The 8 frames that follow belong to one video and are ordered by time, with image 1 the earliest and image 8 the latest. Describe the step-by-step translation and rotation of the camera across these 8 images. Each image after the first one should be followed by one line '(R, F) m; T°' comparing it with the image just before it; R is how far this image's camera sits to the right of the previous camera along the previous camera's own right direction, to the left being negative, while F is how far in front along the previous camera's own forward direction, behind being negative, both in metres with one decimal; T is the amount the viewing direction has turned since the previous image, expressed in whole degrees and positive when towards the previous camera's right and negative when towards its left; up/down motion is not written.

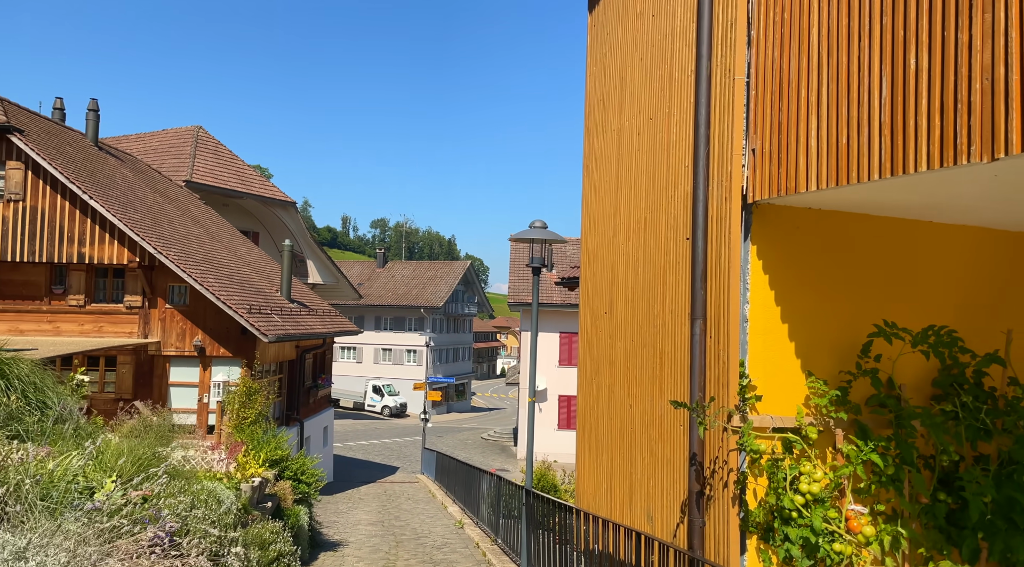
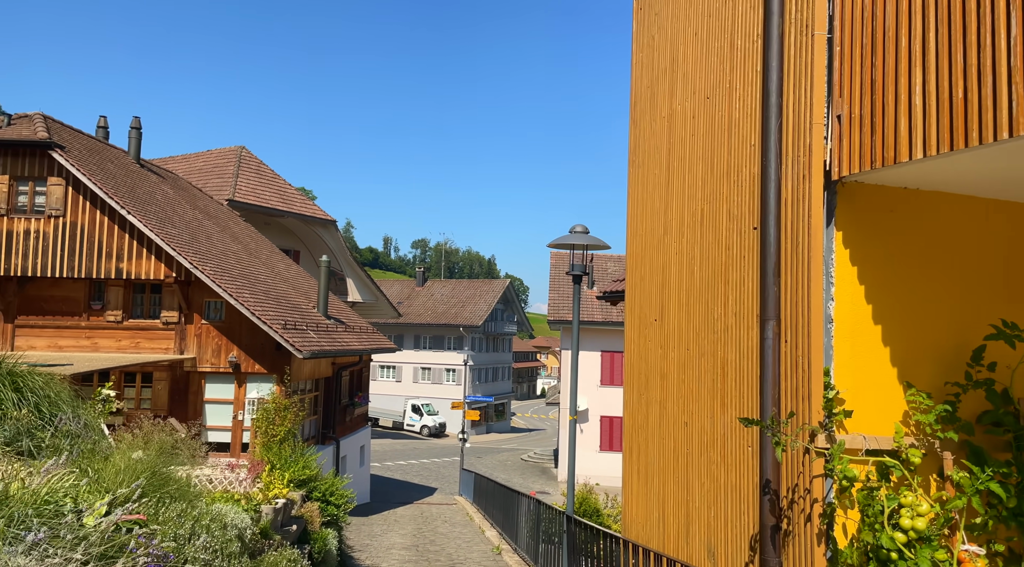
(0.0, +0.5) m; -3°
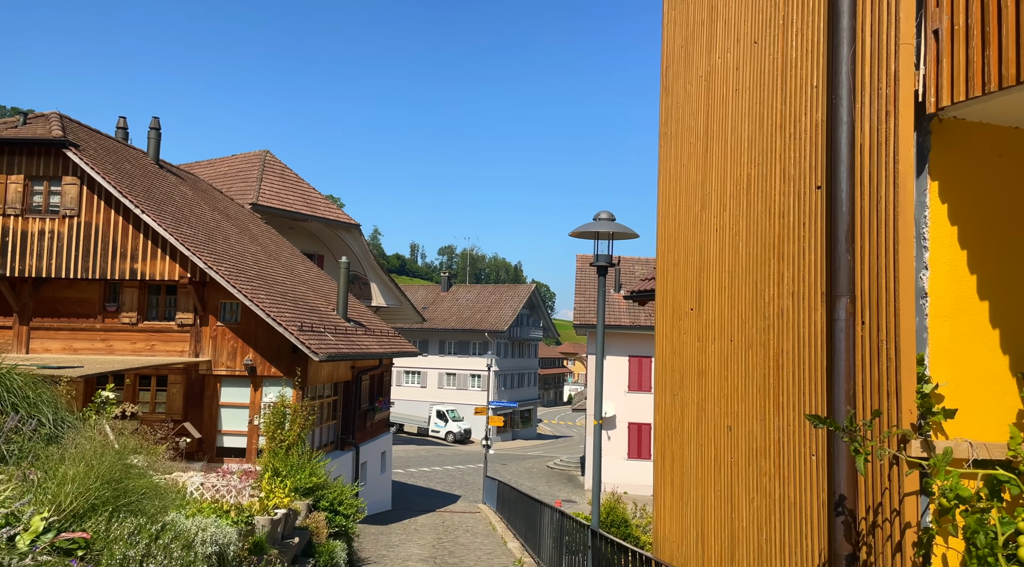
(+0.1, +0.6) m; -2°
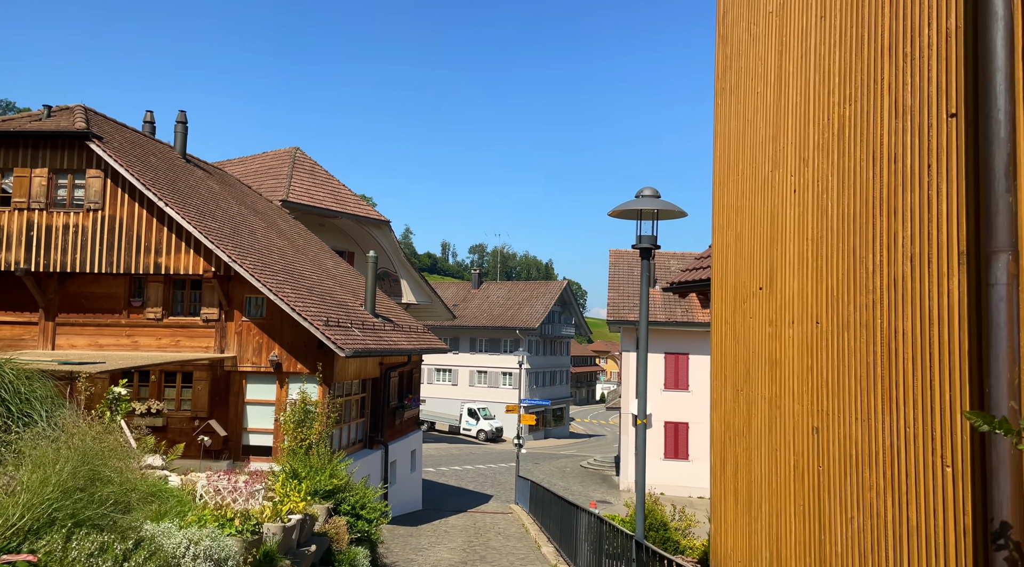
(0.0, +0.6) m; -2°
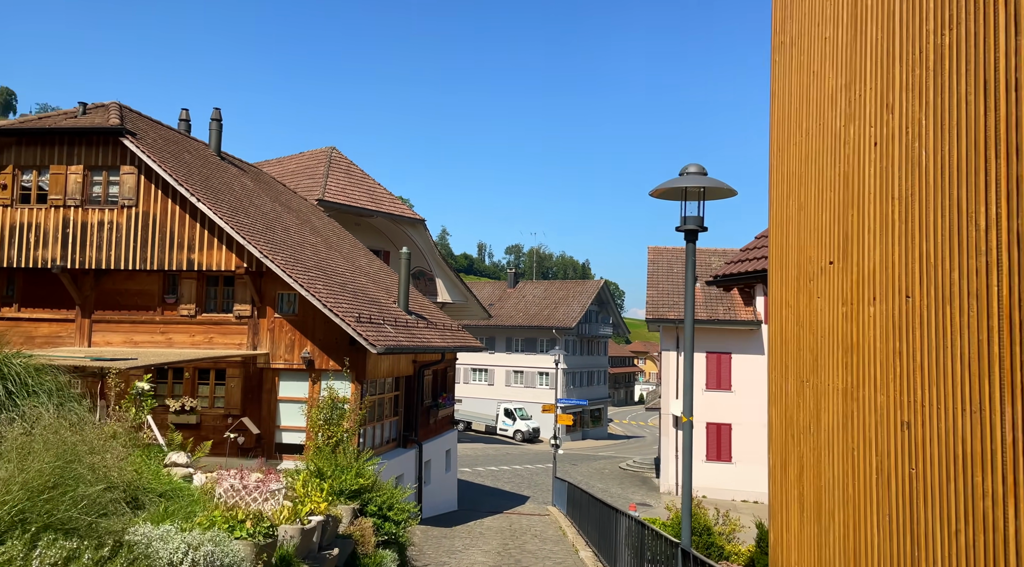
(0.0, +0.5) m; -3°
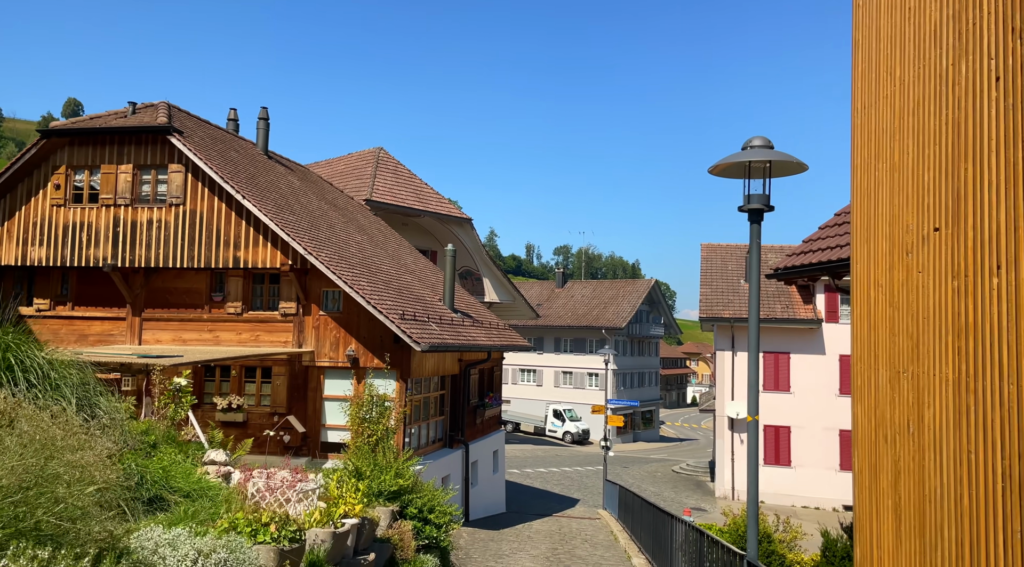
(0.0, +0.5) m; -3°
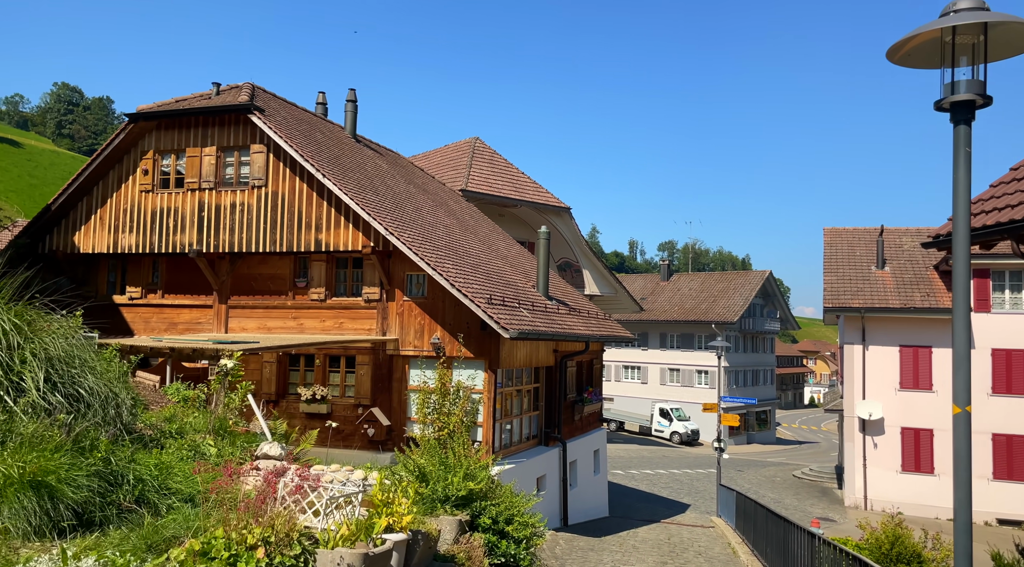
(+0.1, +1.5) m; -7°
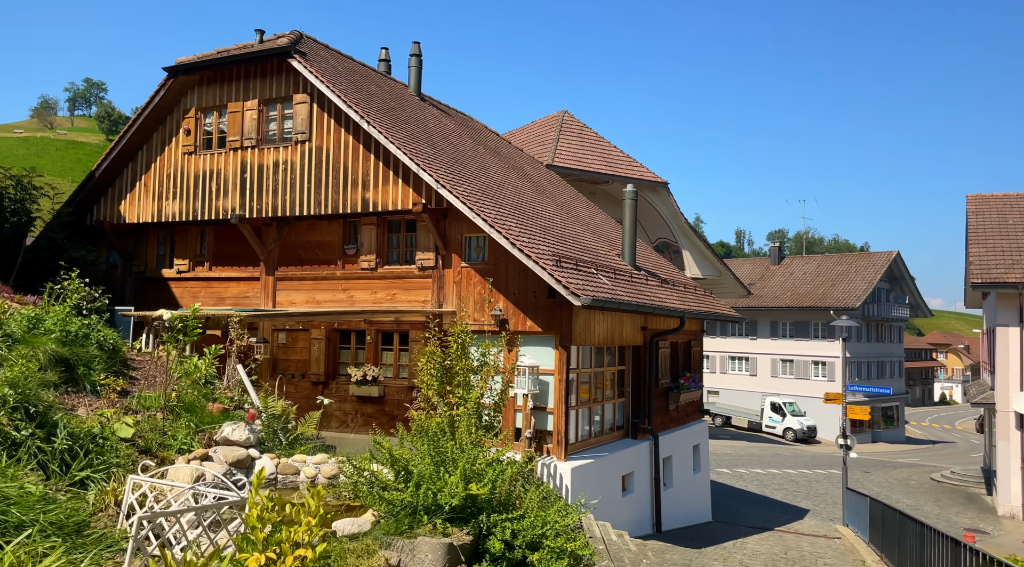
(+0.4, +2.4) m; -7°
